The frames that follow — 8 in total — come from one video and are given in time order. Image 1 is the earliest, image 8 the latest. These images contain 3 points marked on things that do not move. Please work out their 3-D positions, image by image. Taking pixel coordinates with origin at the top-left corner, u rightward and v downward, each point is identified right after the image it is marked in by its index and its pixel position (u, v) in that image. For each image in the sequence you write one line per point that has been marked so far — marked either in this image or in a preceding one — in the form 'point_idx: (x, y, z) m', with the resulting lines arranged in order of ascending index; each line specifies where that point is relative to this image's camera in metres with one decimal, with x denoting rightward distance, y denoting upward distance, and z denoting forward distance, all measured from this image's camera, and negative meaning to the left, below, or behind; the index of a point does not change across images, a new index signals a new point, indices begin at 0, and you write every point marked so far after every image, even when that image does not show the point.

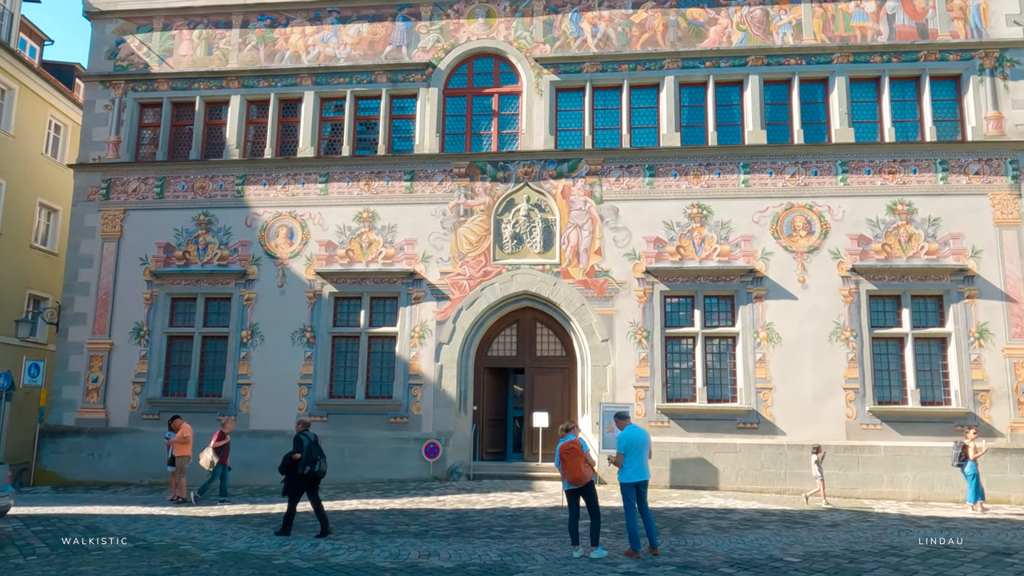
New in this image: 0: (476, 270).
0: (-0.8, +0.4, +17.0) m
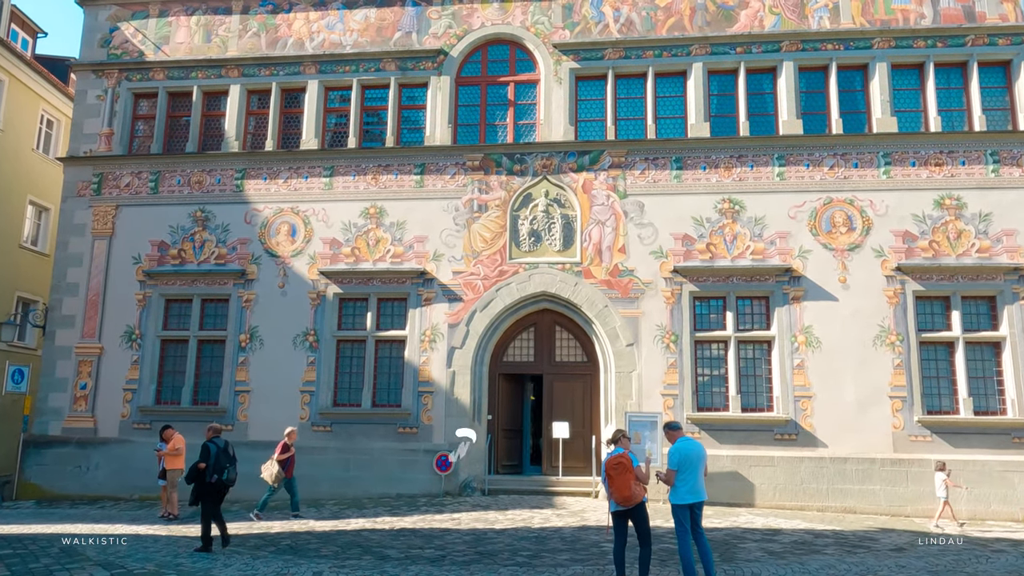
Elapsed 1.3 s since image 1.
0: (-0.4, +0.4, +15.9) m
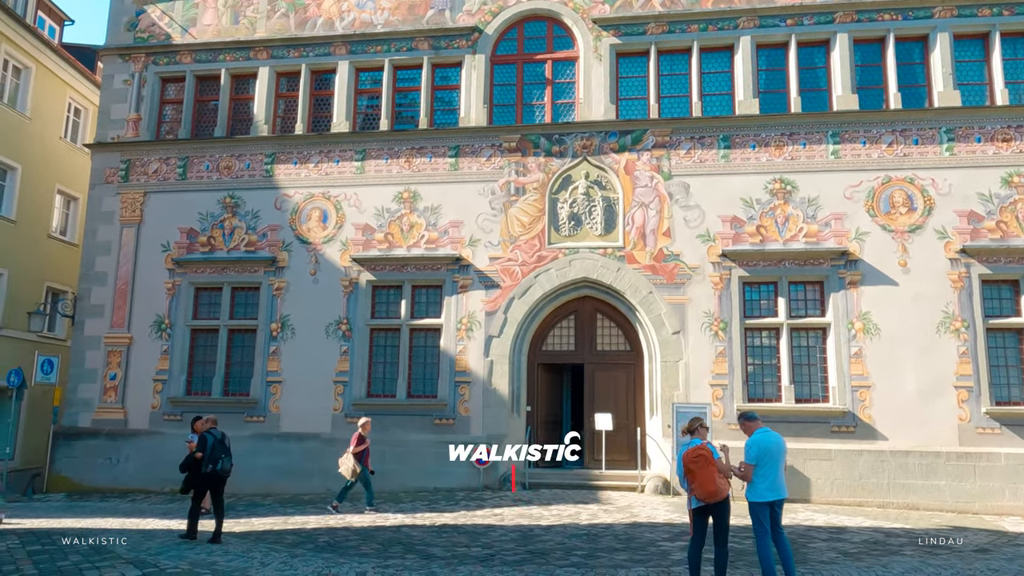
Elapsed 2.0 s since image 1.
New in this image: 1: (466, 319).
0: (+0.4, +0.7, +15.3) m
1: (-0.9, -0.6, +15.2) m
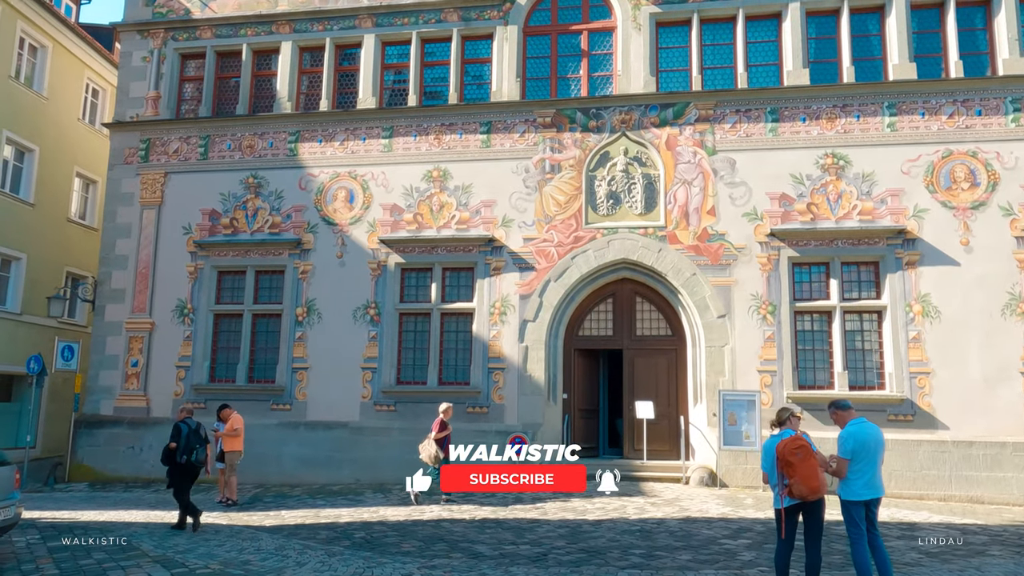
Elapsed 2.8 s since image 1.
0: (+1.0, +1.0, +14.6) m
1: (-0.2, -0.3, +14.6) m
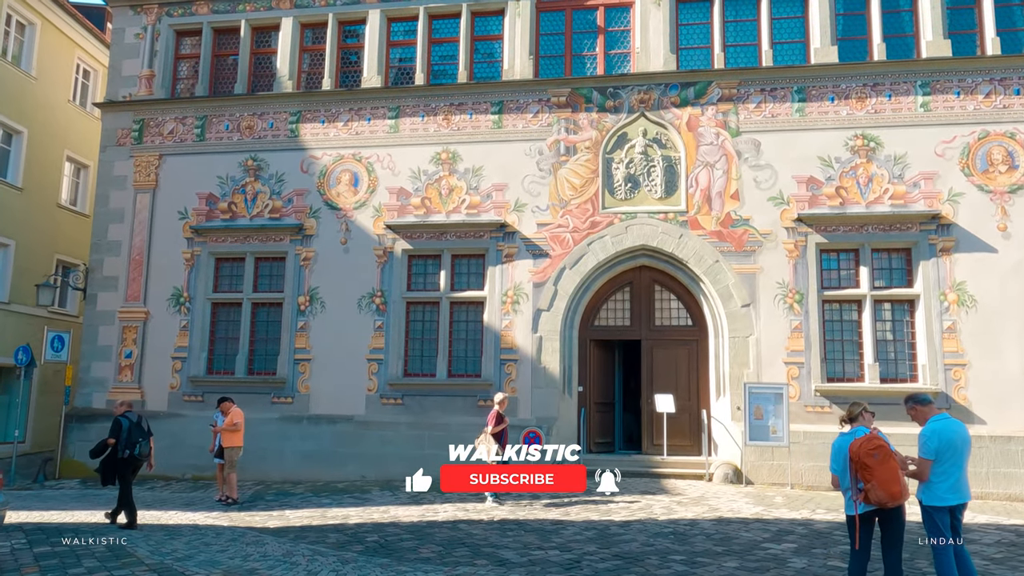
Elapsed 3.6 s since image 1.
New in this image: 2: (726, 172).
0: (+1.3, +1.2, +13.9) m
1: (0.0, -0.1, +13.9) m
2: (+3.8, +2.0, +13.6) m
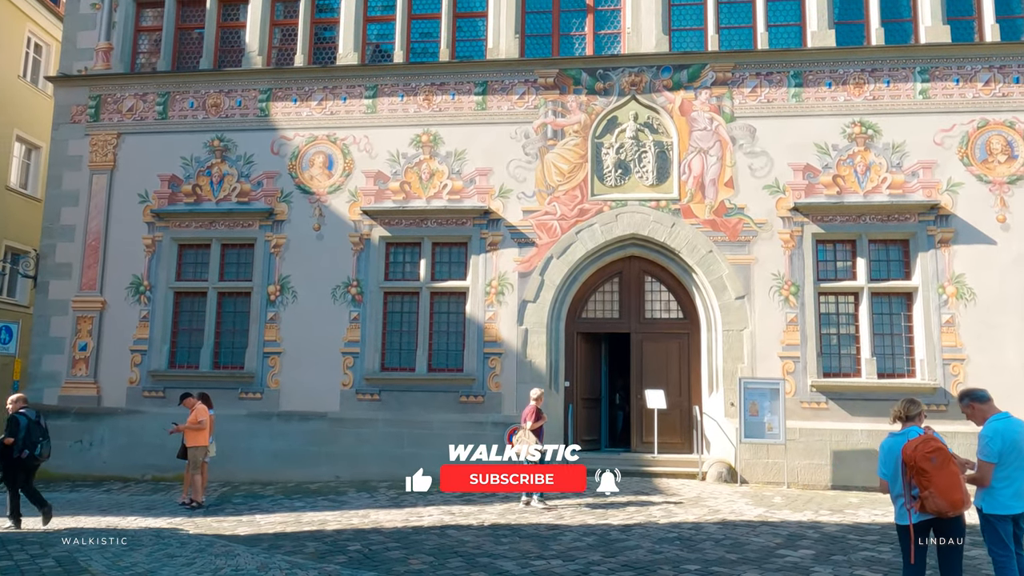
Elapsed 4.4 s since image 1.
0: (+1.0, +1.4, +13.2) m
1: (-0.3, +0.1, +13.2) m
2: (+3.5, +2.2, +13.0) m
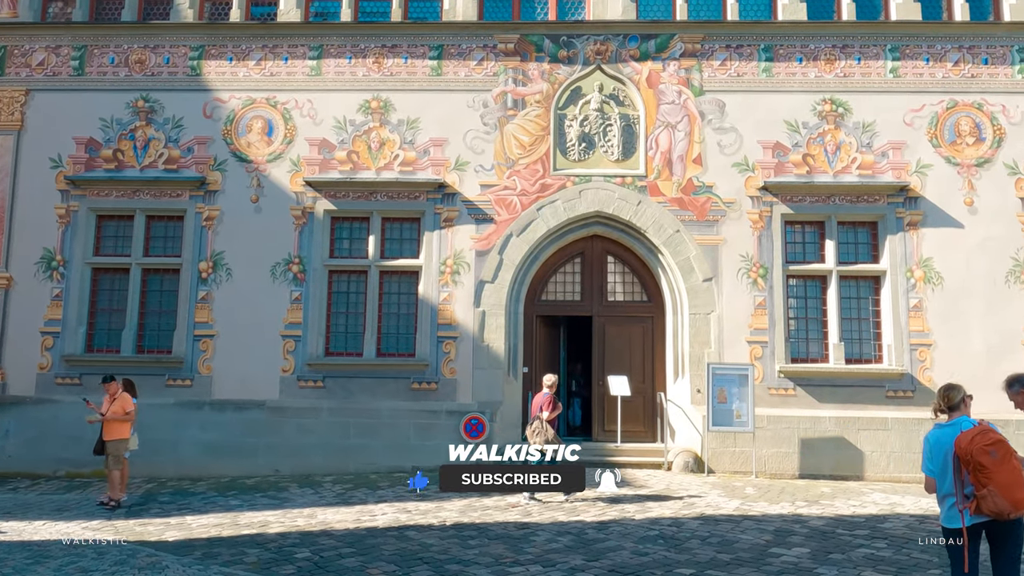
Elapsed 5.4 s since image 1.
0: (+0.3, +1.7, +12.4) m
1: (-1.0, +0.4, +12.3) m
2: (+2.9, +2.5, +12.4) m
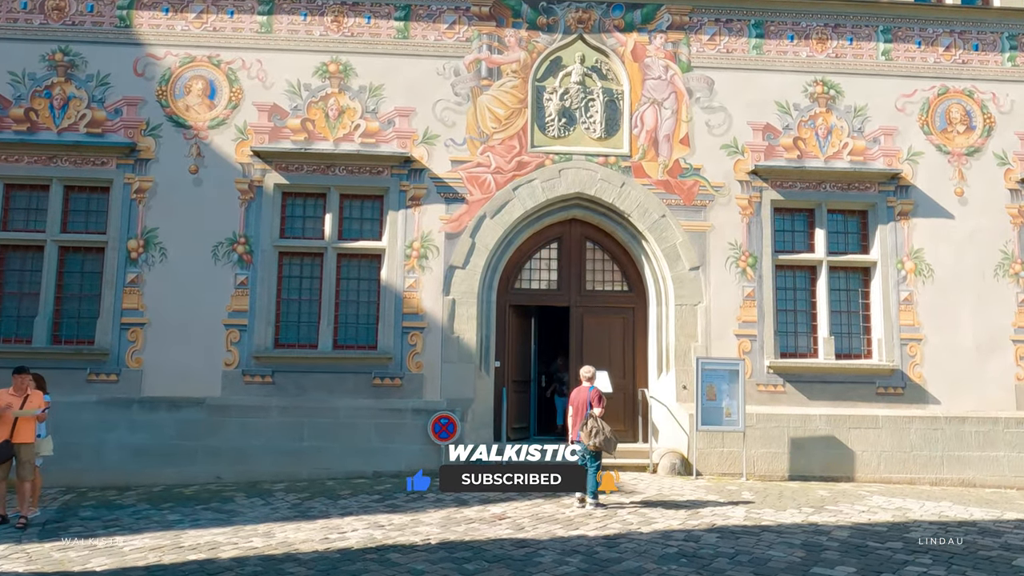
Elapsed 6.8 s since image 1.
0: (-0.1, +1.9, +11.4) m
1: (-1.4, +0.7, +11.1) m
2: (+2.5, +2.7, +11.6) m
